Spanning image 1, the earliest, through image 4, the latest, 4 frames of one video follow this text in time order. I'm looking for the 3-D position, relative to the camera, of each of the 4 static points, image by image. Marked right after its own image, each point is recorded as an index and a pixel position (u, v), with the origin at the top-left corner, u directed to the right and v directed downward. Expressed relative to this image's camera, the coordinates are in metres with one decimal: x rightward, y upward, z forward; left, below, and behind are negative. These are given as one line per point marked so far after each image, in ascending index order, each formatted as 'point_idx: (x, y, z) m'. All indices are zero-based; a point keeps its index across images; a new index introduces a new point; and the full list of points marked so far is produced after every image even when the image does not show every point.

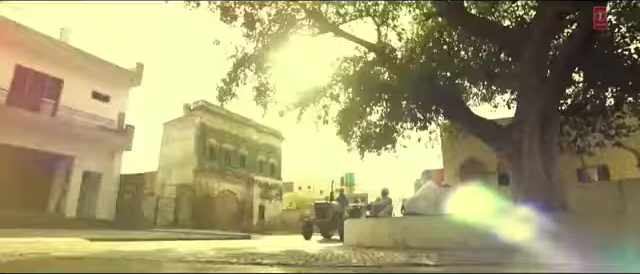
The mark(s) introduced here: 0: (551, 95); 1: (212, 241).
0: (+4.0, +0.7, +9.3) m
1: (-2.1, -2.1, +11.0) m
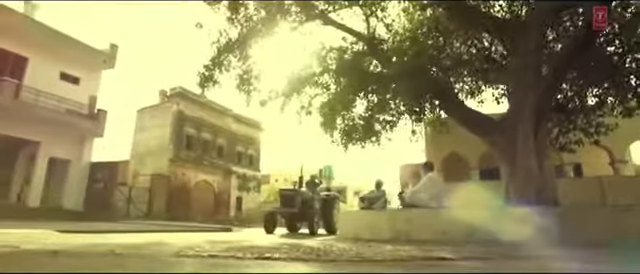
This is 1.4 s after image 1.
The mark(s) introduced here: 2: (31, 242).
0: (+3.9, +0.8, +9.4) m
1: (-2.4, -1.9, +10.6) m
2: (-4.7, -1.7, +8.9) m
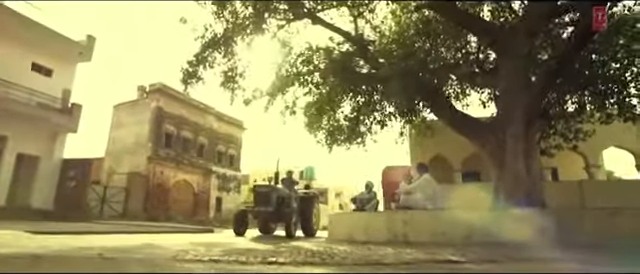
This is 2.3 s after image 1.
0: (+3.7, +0.7, +9.6) m
1: (-2.7, -1.8, +10.3) m
2: (-4.8, -1.6, +8.4) m
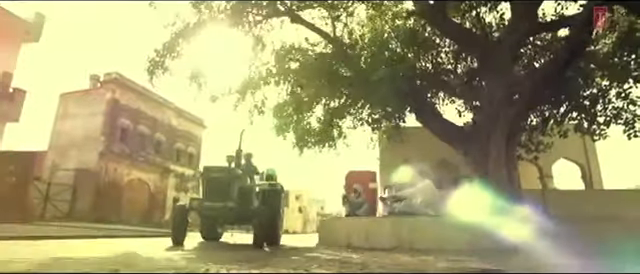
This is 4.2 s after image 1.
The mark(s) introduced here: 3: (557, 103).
0: (+3.5, +0.5, +9.9) m
1: (-3.0, -1.7, +9.5) m
2: (-4.8, -1.4, +7.3) m
3: (+4.7, +0.7, +11.2) m
